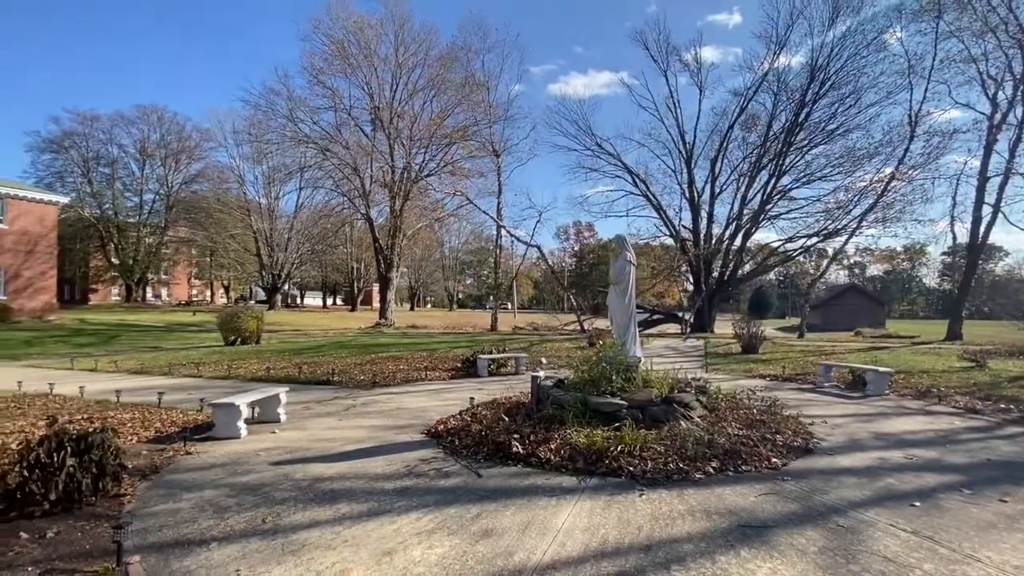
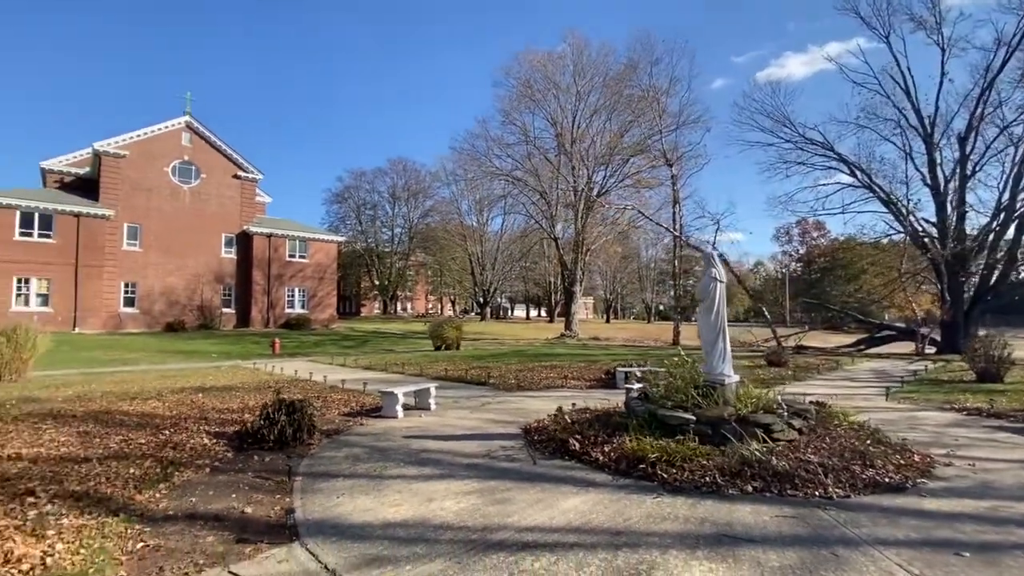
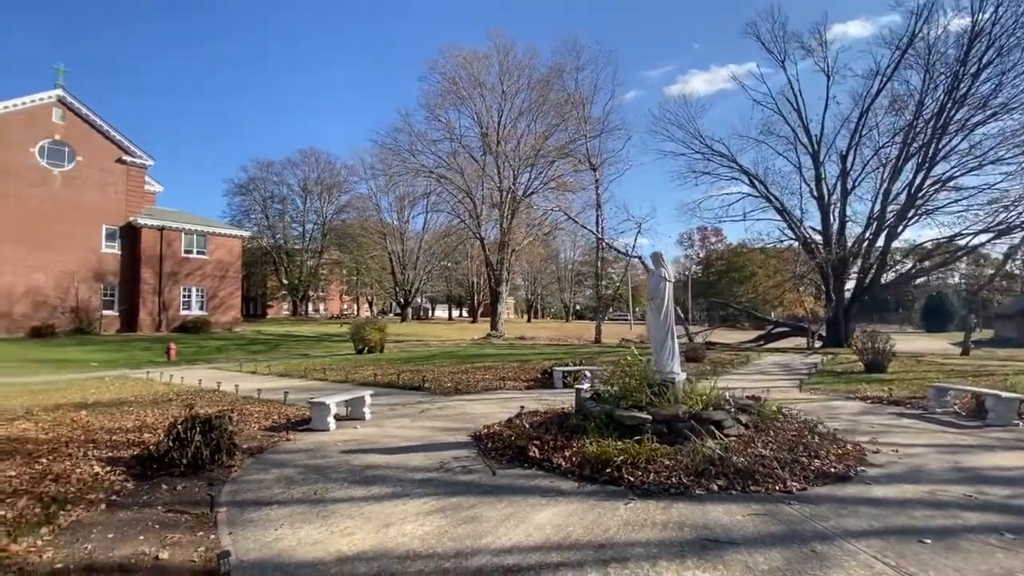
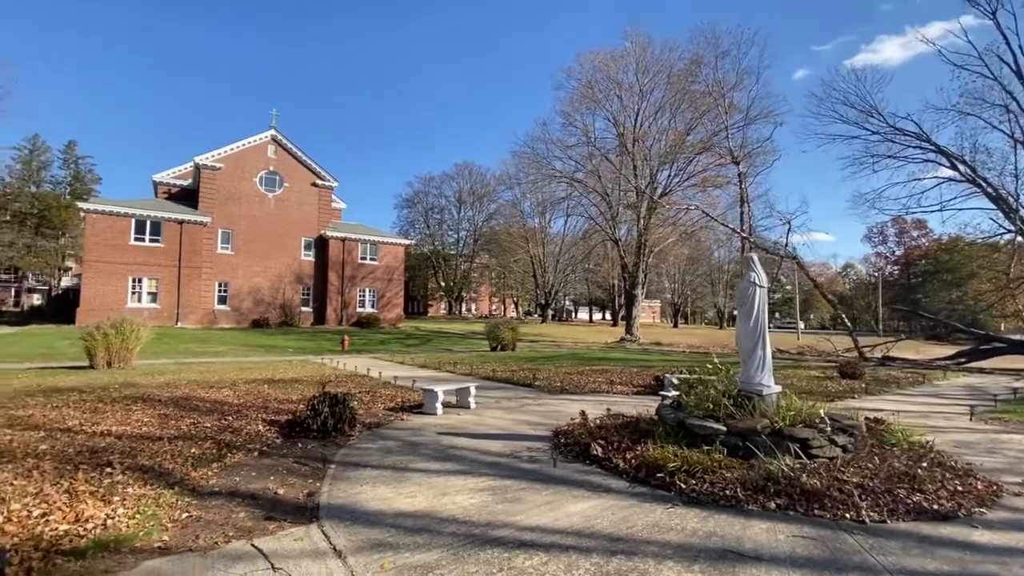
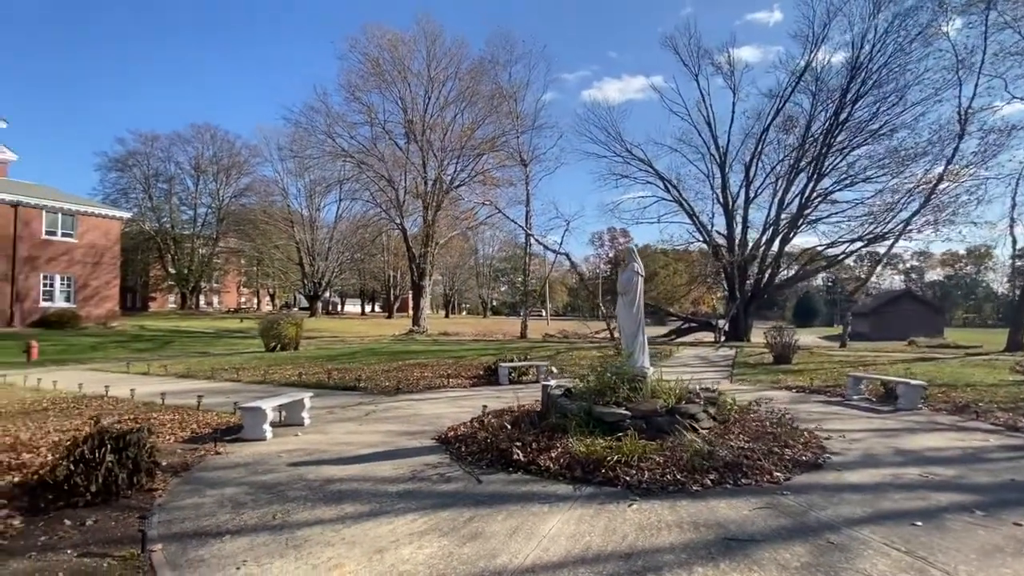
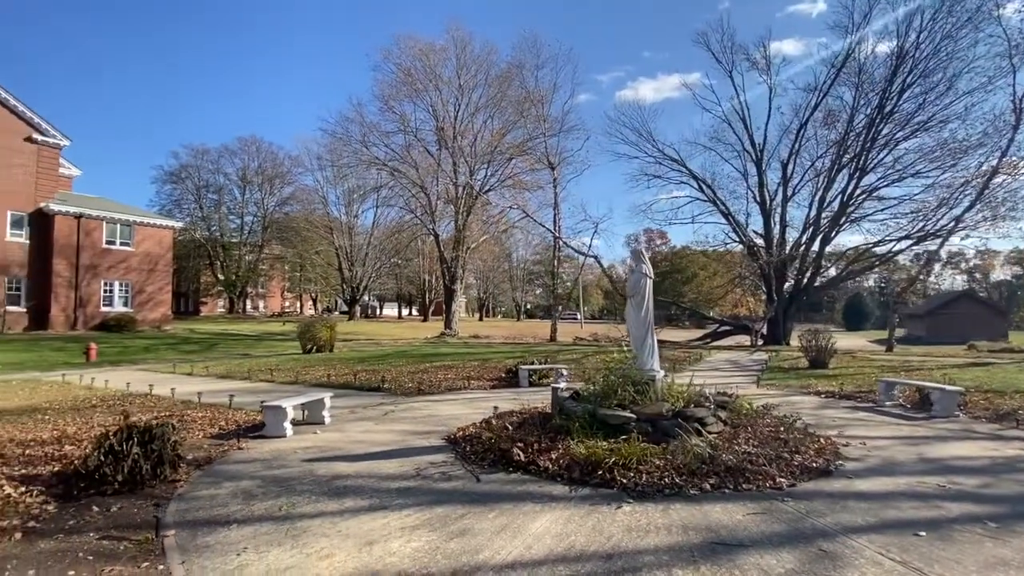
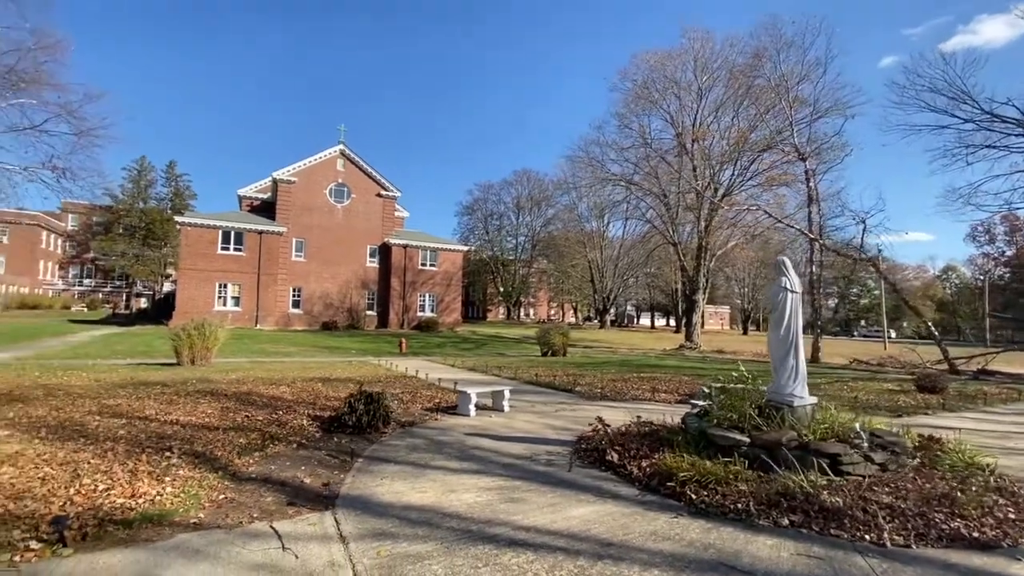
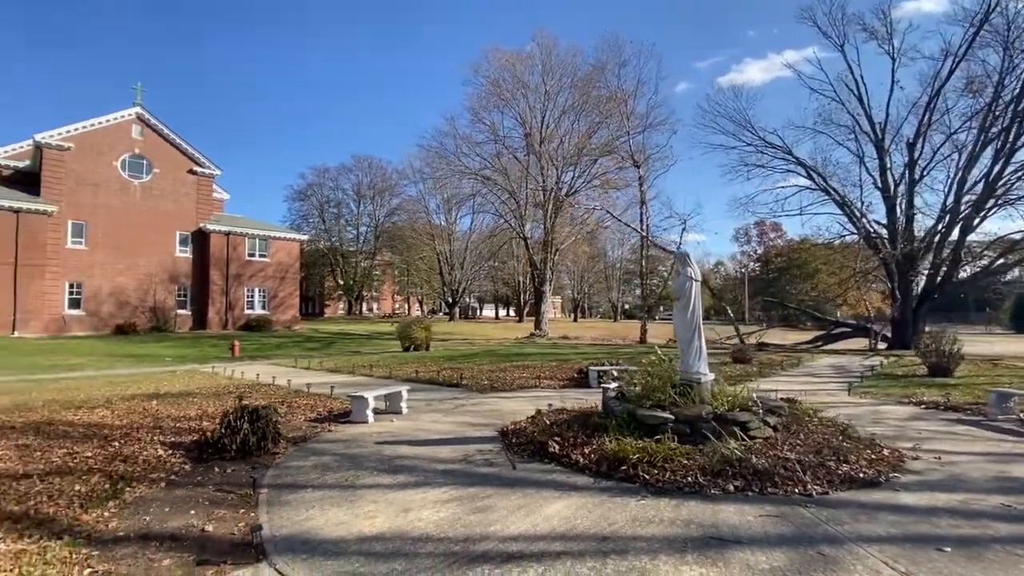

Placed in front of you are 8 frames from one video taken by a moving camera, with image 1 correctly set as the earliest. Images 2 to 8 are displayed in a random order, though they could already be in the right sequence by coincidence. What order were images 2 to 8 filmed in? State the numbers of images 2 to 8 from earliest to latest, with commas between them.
5, 6, 3, 8, 2, 4, 7
